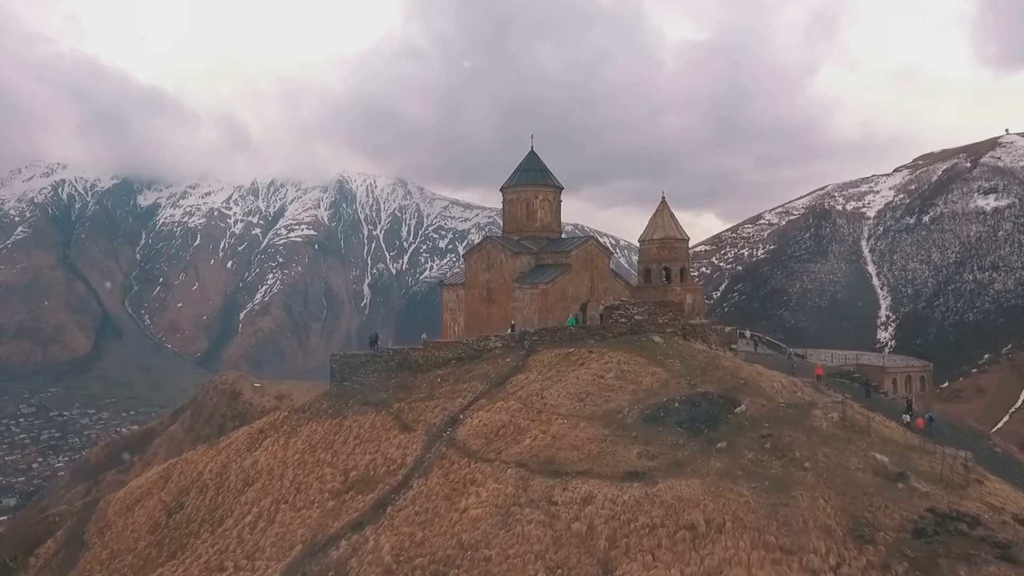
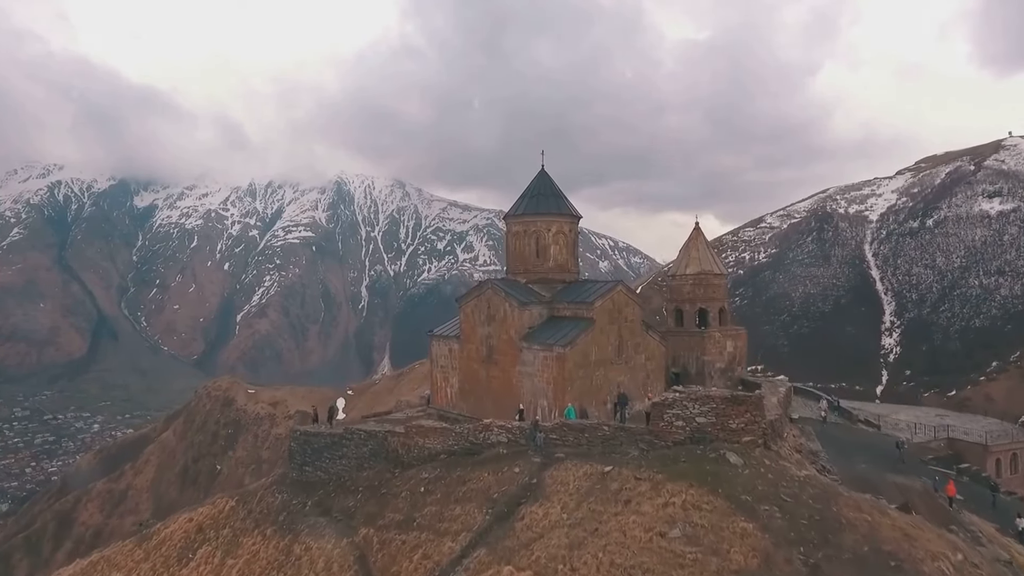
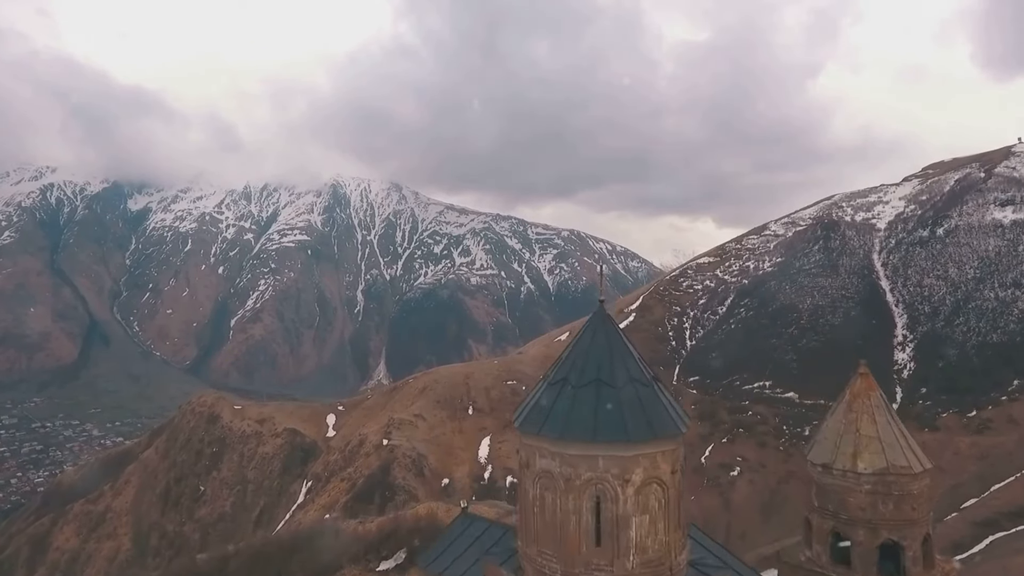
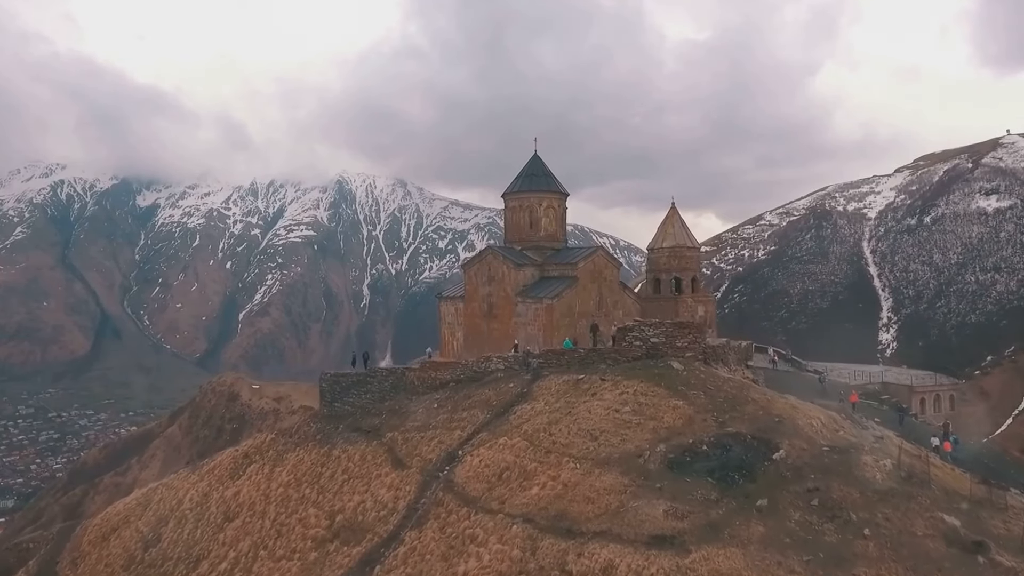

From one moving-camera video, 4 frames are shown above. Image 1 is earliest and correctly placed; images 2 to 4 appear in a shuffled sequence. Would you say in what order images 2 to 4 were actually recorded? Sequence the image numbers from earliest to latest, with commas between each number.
4, 2, 3
